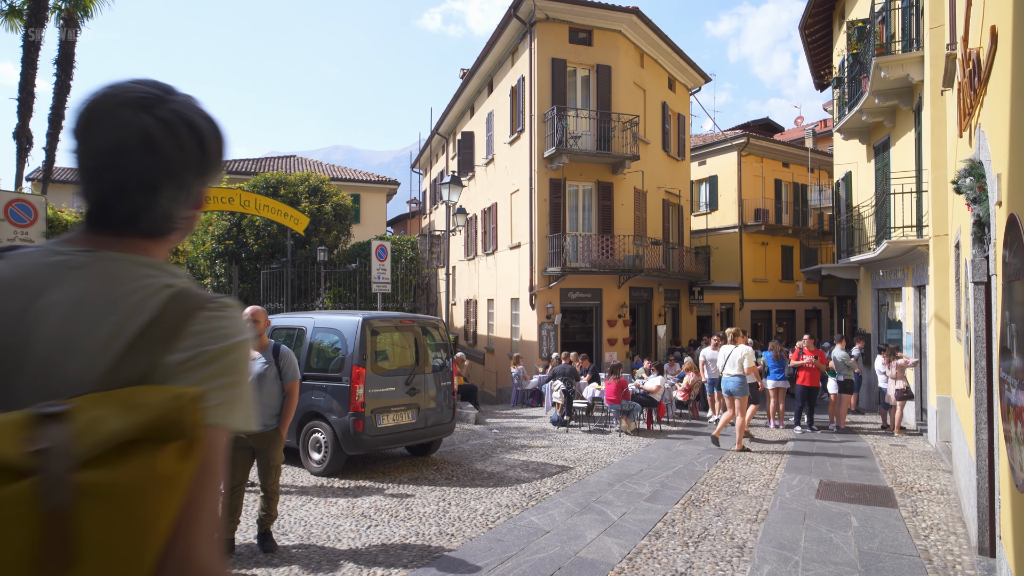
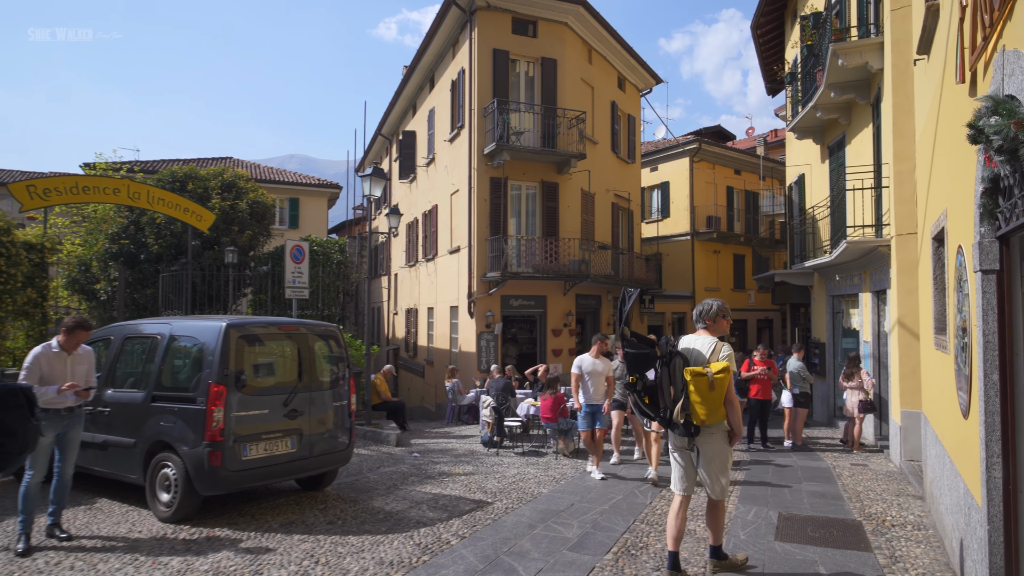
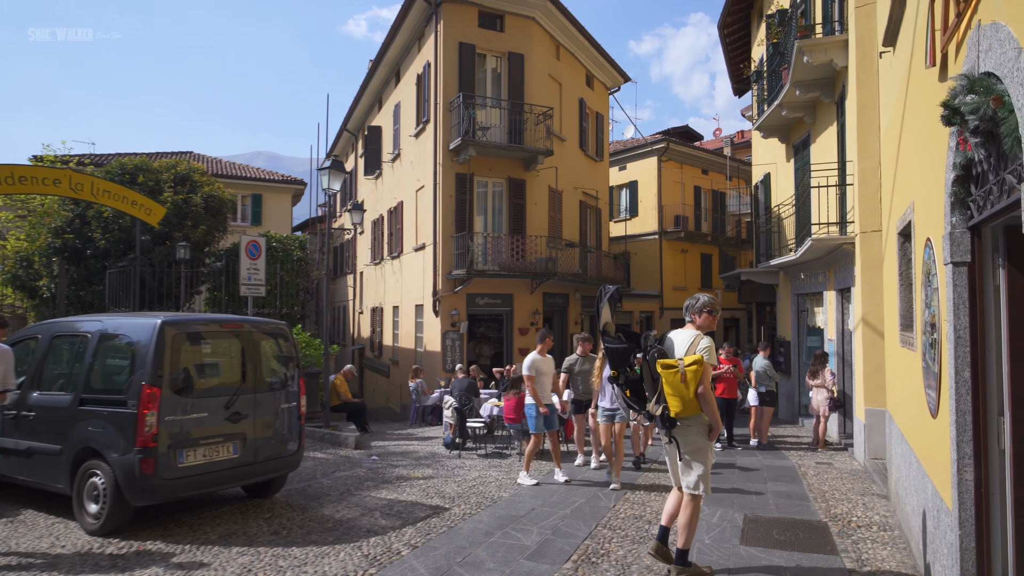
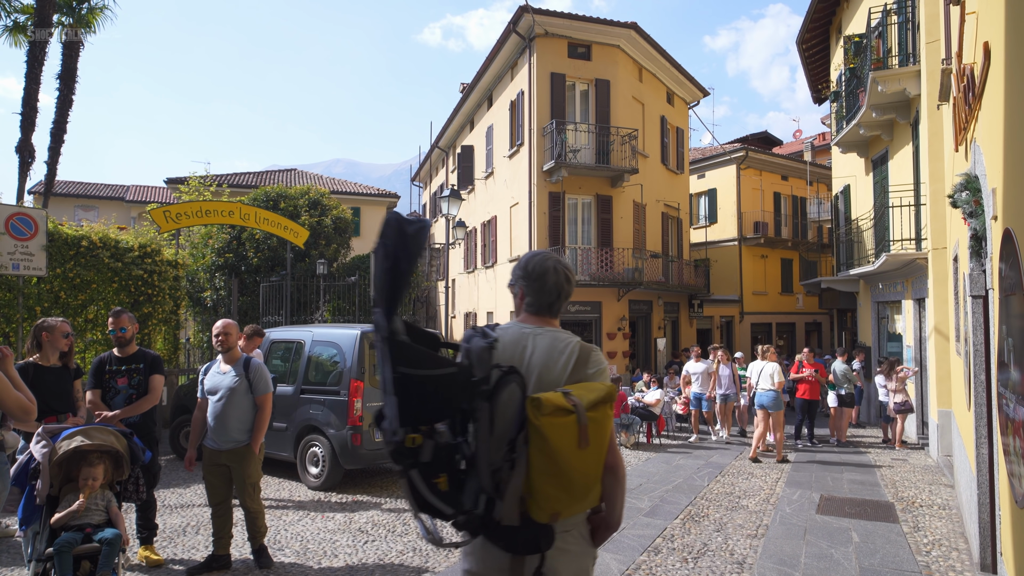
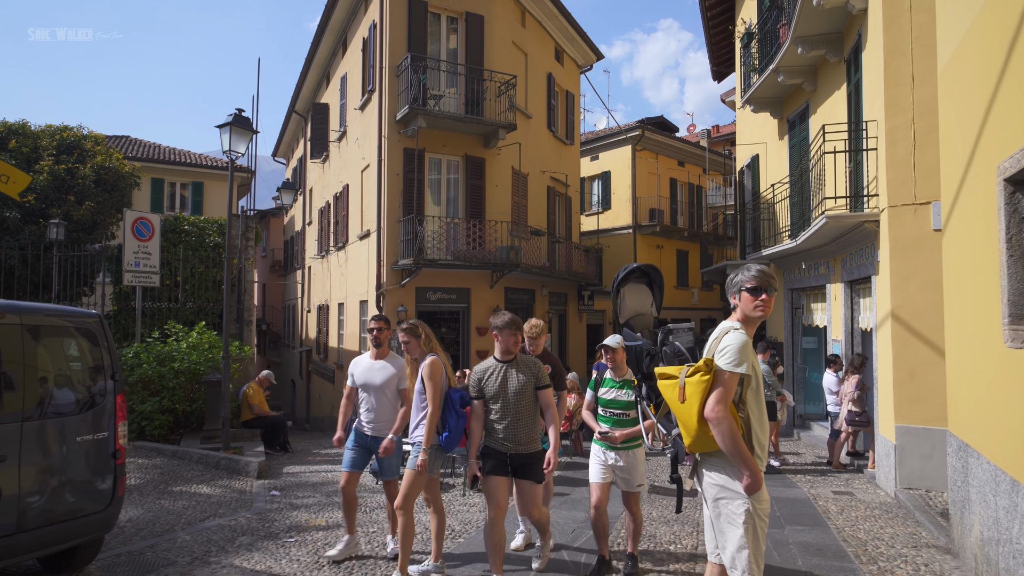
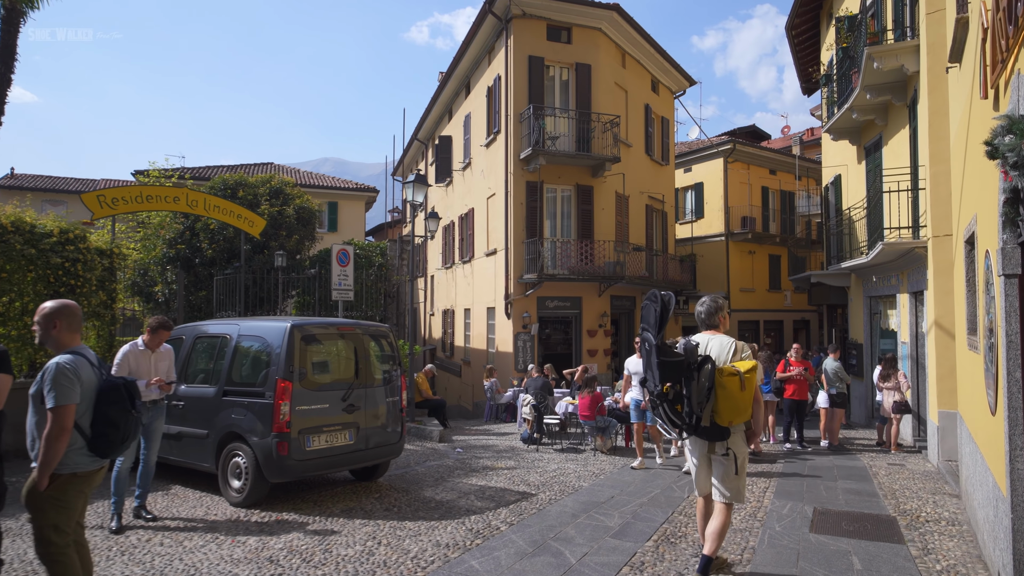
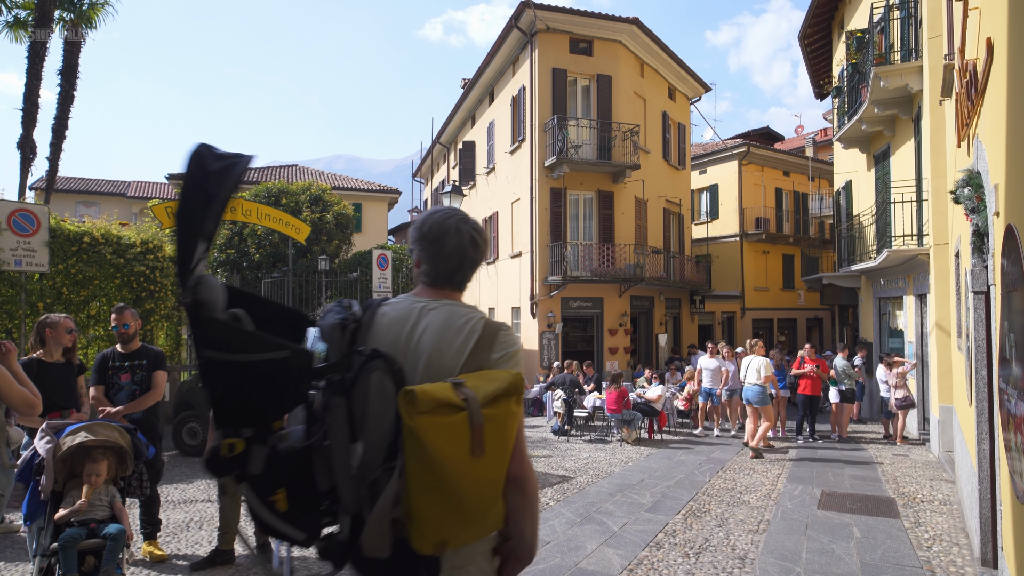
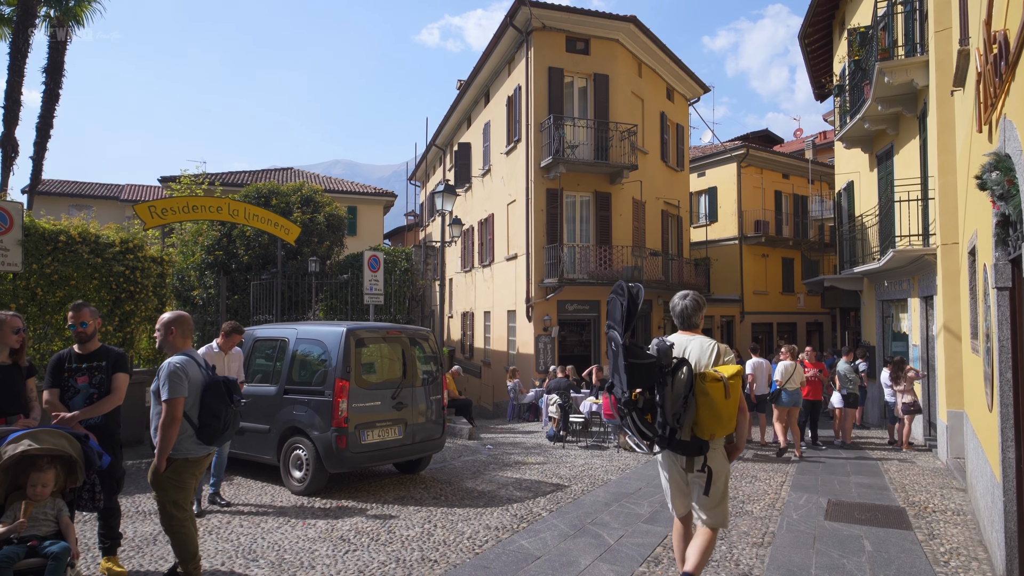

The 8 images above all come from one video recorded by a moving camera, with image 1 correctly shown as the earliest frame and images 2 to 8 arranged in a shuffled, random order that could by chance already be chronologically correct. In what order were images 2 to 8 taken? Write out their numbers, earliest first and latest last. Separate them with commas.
7, 4, 8, 6, 2, 3, 5
